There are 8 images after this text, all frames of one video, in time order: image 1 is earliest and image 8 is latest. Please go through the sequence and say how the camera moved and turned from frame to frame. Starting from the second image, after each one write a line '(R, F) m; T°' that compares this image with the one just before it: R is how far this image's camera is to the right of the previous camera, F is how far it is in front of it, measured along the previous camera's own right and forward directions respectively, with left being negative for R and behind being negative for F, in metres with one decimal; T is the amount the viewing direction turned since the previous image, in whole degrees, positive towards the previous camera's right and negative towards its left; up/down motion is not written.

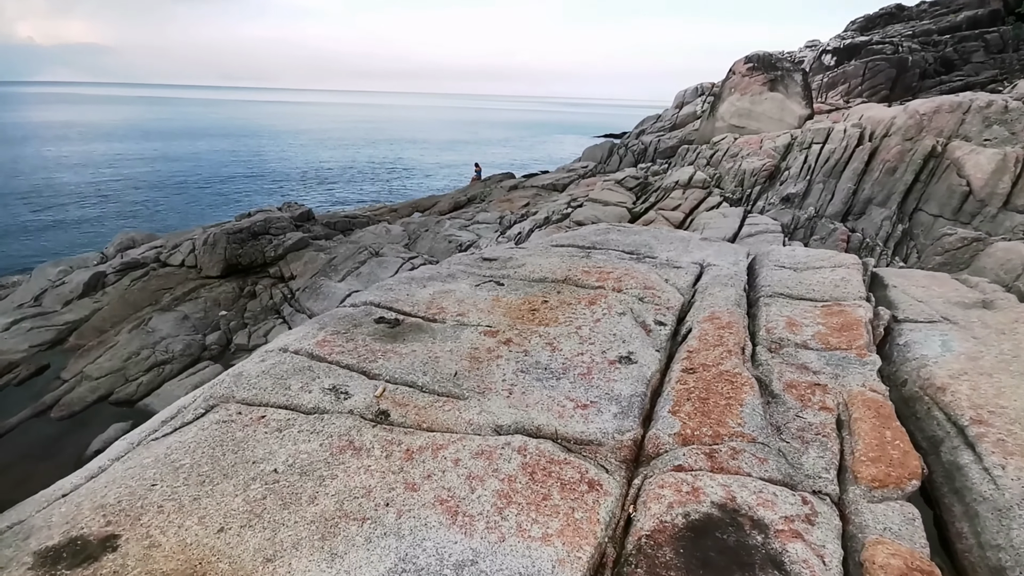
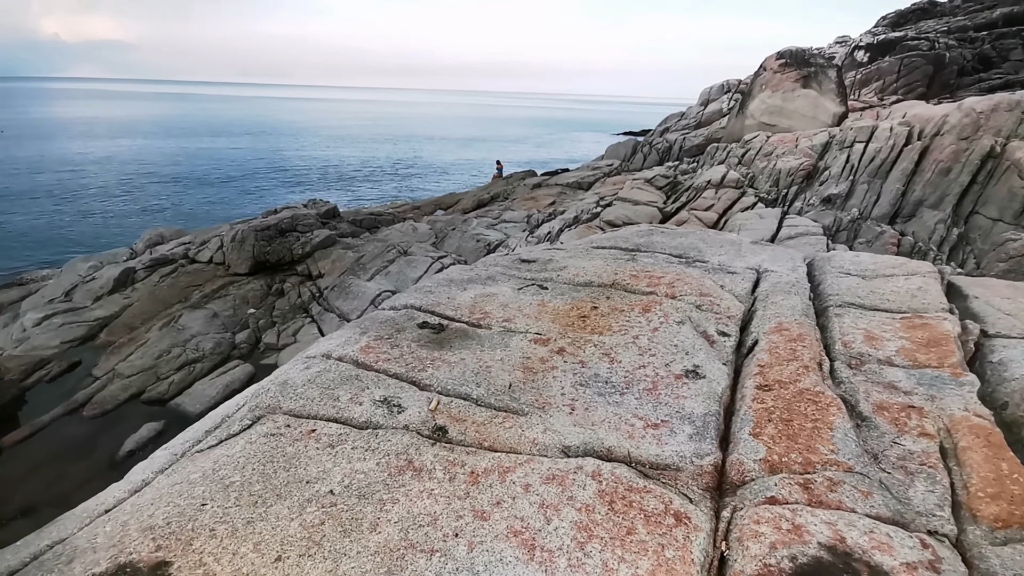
(-0.7, +0.5) m; -2°
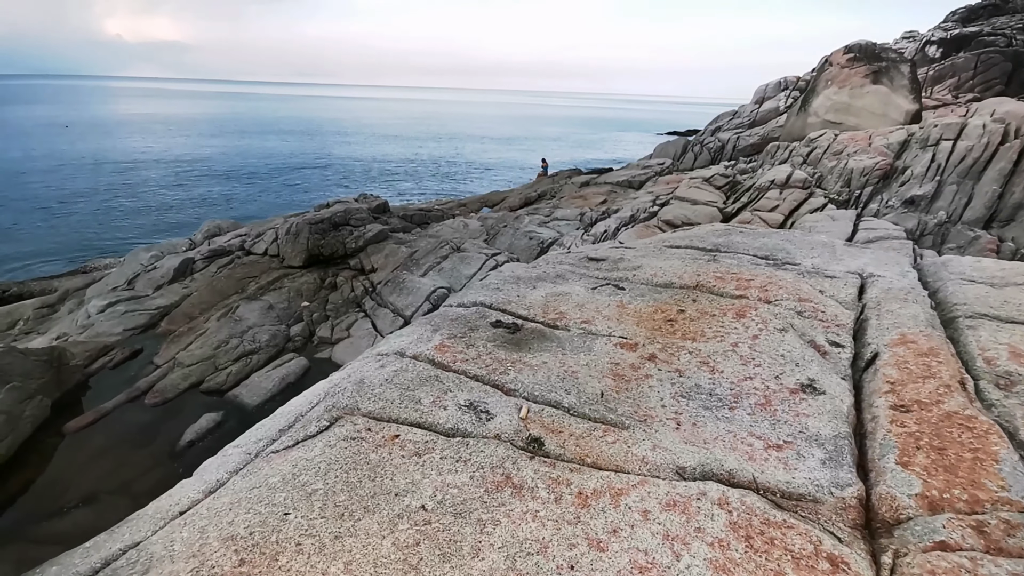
(-0.8, +0.6) m; -4°
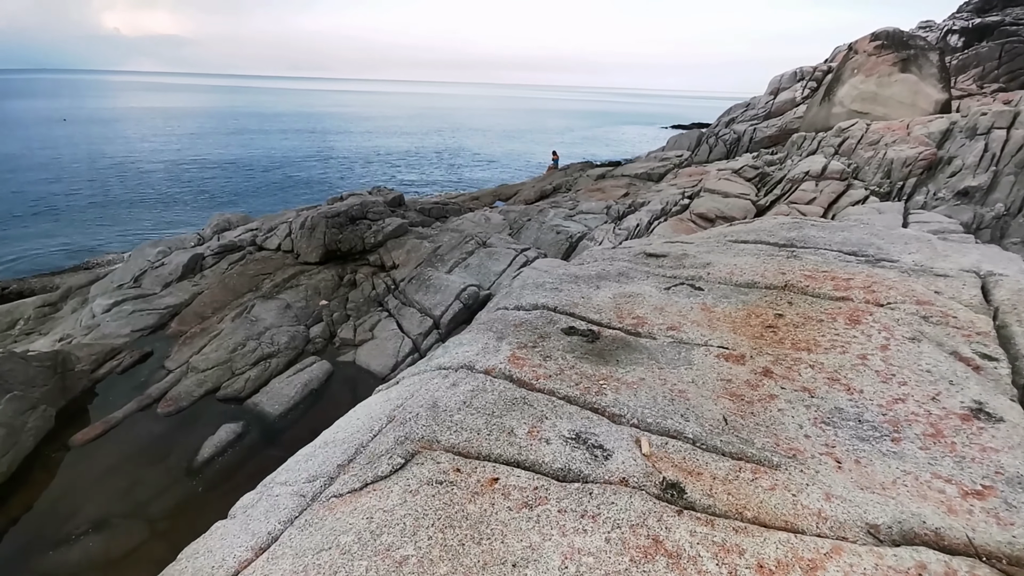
(-1.2, +1.3) m; 0°
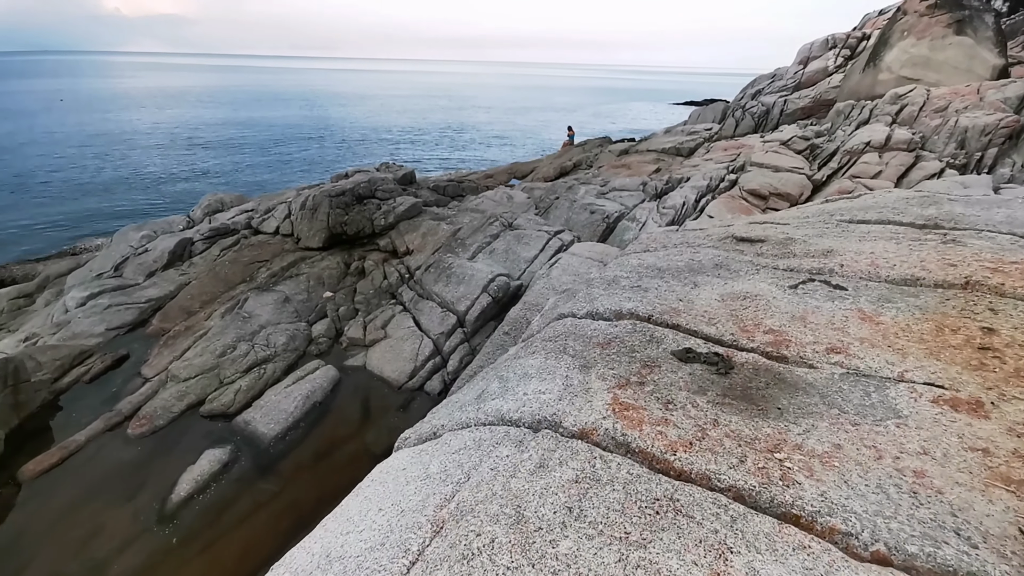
(-0.9, +2.7) m; -1°
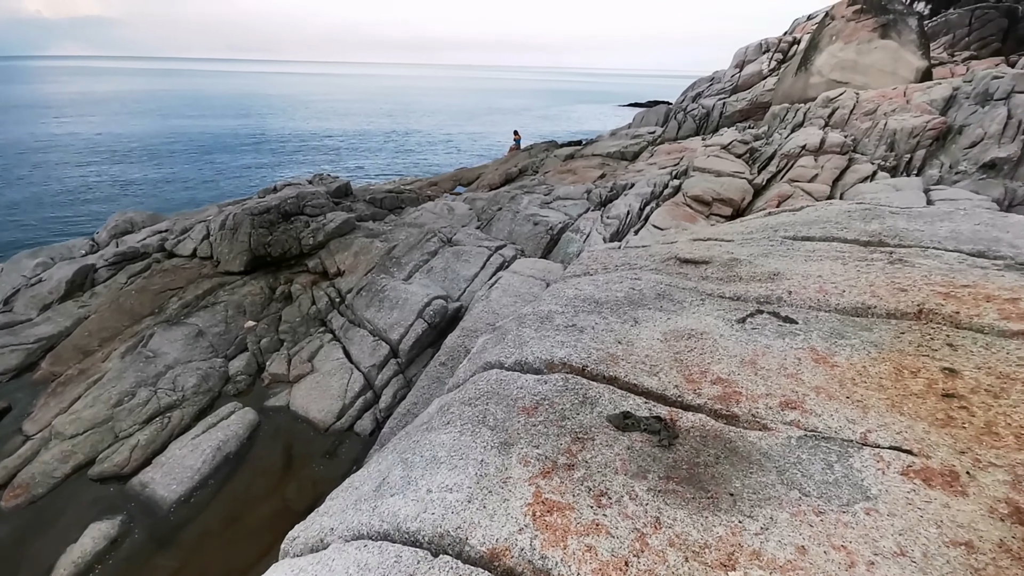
(+0.5, +0.9) m; +5°
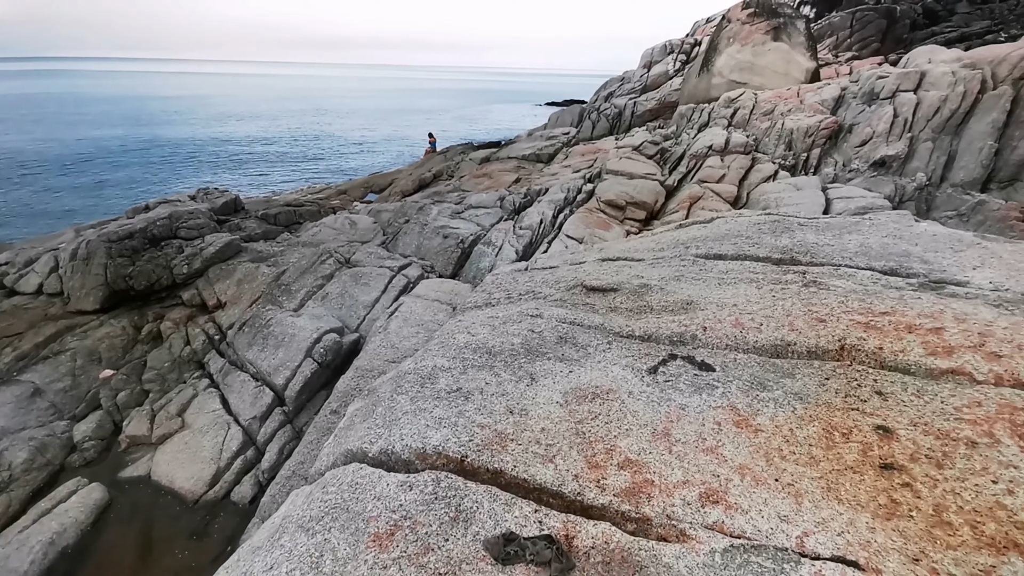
(+0.7, +1.2) m; +7°
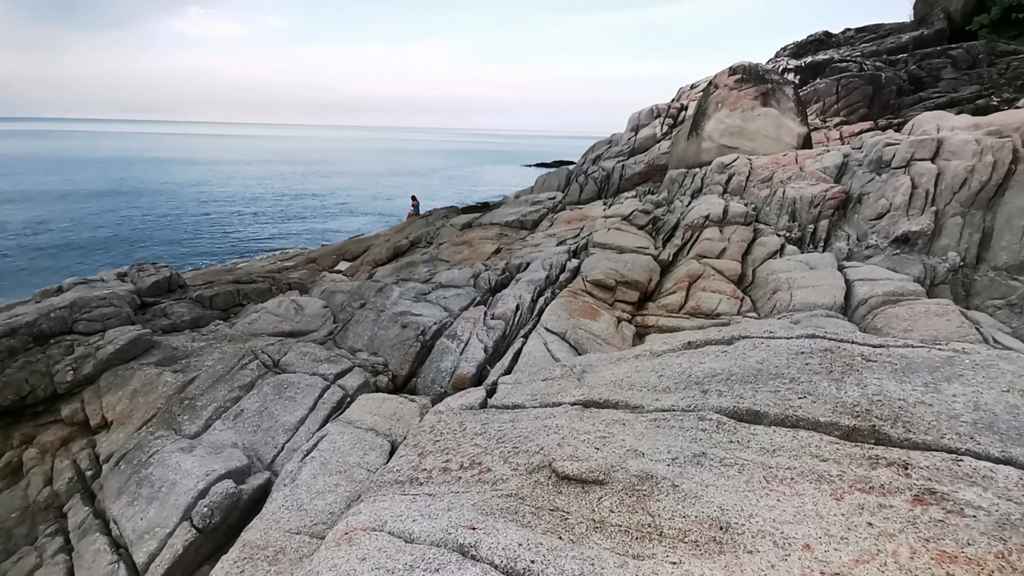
(+0.6, +2.8) m; +1°
